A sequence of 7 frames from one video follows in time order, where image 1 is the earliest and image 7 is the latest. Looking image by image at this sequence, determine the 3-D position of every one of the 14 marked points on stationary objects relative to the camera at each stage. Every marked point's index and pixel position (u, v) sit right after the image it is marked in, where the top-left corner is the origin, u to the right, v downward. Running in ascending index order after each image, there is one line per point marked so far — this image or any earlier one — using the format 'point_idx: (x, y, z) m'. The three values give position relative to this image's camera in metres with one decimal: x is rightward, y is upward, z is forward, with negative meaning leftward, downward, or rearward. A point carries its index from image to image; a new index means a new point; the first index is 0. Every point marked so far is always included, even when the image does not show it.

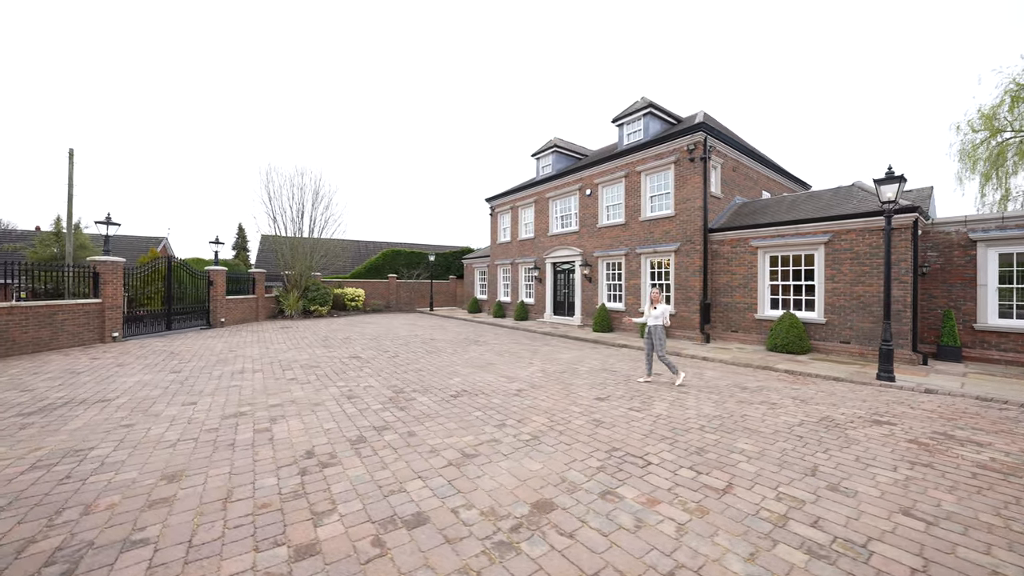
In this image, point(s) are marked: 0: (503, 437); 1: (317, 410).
0: (0.0, -1.8, +4.7) m
1: (-2.8, -1.8, +5.7) m
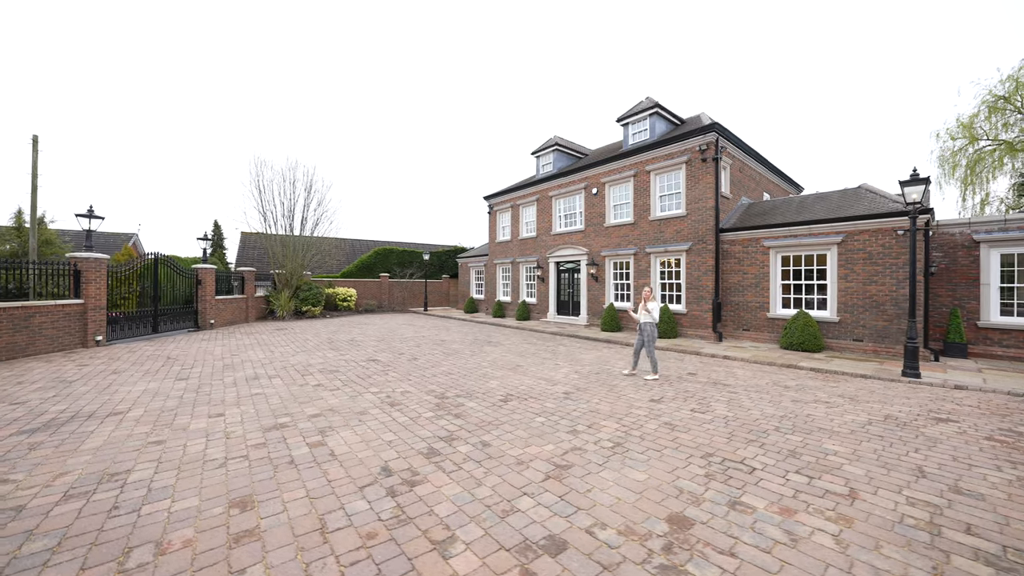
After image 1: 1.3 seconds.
0: (+0.9, -1.8, +4.4) m
1: (-1.9, -1.8, +5.2) m
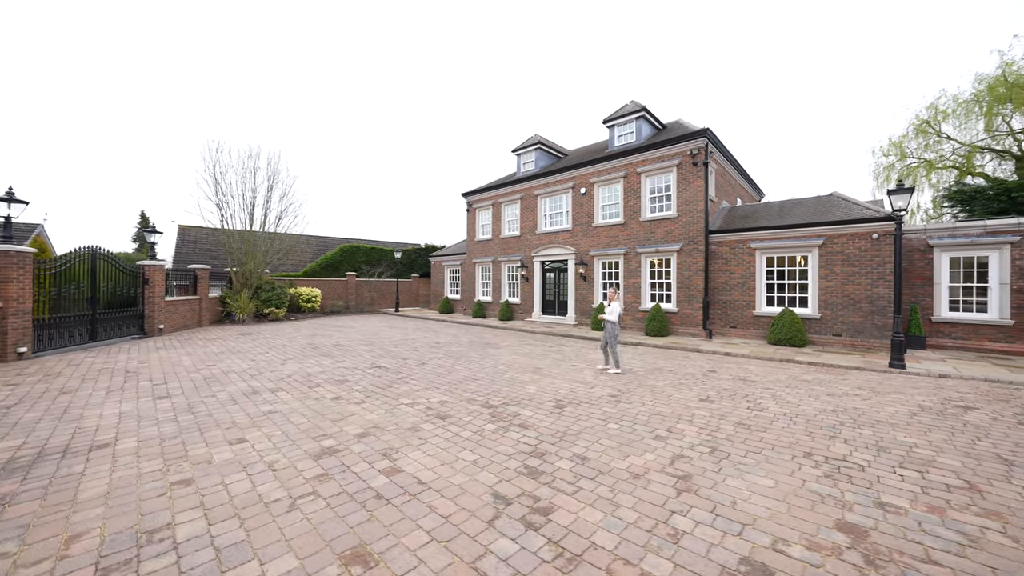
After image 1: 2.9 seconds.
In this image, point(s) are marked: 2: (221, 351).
0: (+1.9, -1.8, +4.2) m
1: (-1.0, -1.8, +4.6) m
2: (-6.8, -1.5, +9.1) m
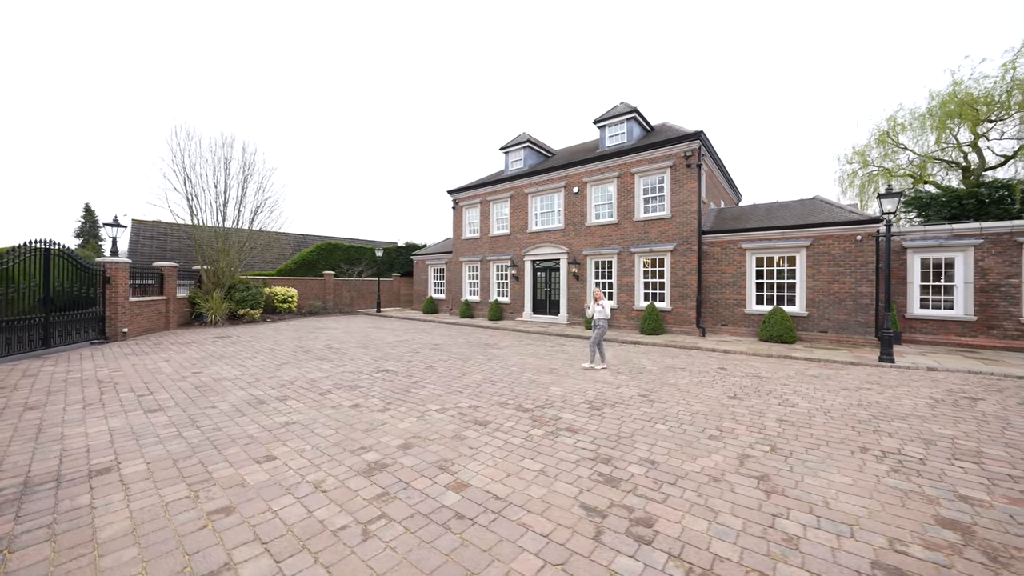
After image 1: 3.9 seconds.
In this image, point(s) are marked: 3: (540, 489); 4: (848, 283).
0: (+2.5, -1.7, +4.2) m
1: (-0.4, -1.7, +4.3) m
2: (-6.6, -1.5, +8.3) m
3: (+0.2, -1.8, +3.4) m
4: (+9.2, +0.1, +10.7) m
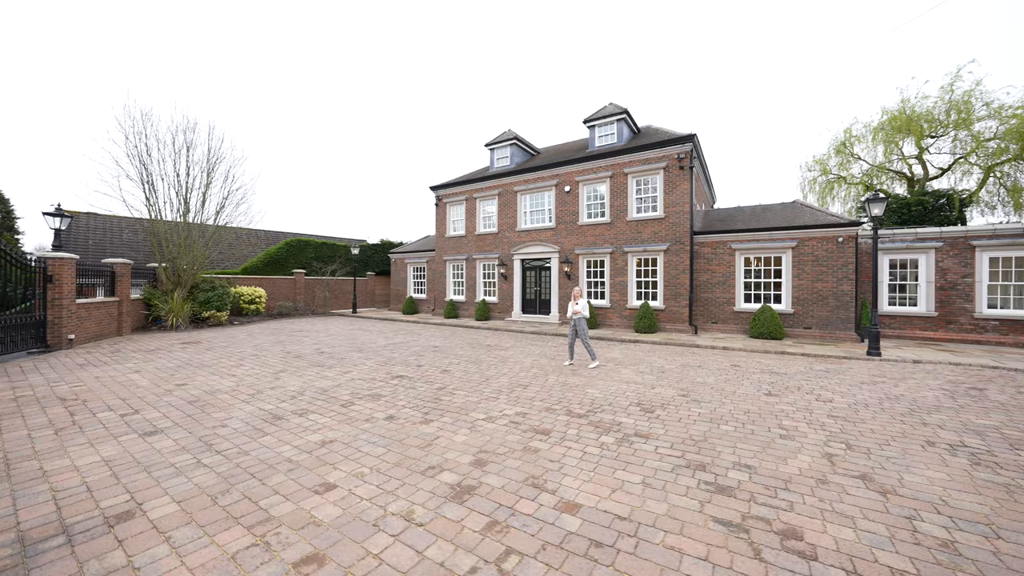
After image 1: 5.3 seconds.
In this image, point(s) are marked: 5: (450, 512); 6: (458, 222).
0: (+3.4, -1.7, +4.1) m
1: (+0.4, -1.7, +3.9) m
2: (-6.2, -1.5, +7.2) m
3: (+1.2, -1.7, +3.1) m
4: (+9.2, +0.2, +11.3) m
5: (-0.5, -1.7, +3.0) m
6: (-2.4, +2.9, +17.0) m
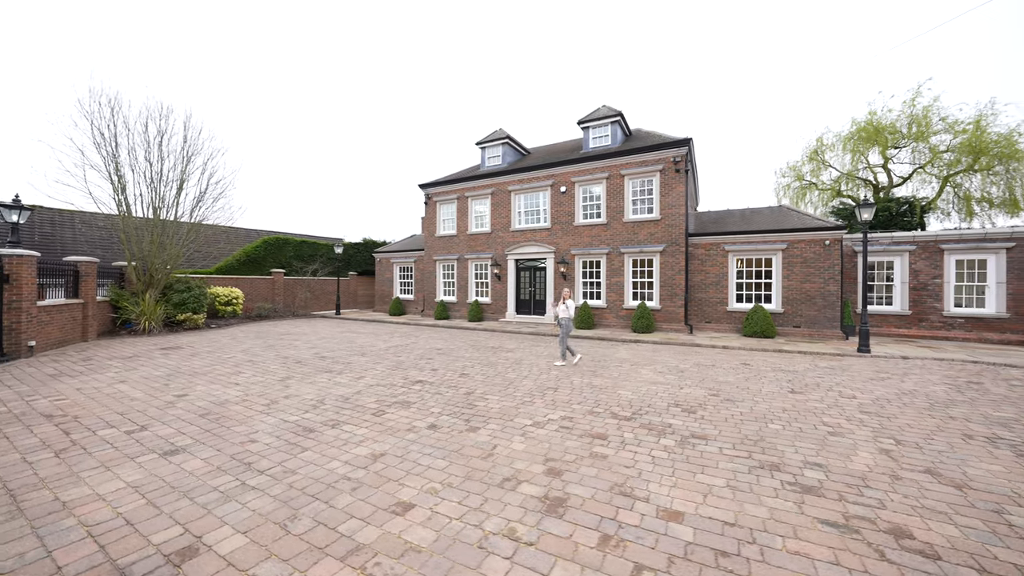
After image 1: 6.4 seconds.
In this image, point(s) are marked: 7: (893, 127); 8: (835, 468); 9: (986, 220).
0: (+4.0, -1.7, +4.2) m
1: (+1.1, -1.7, +3.8) m
2: (-5.7, -1.5, +6.5) m
3: (+1.9, -1.7, +3.1) m
4: (+9.3, +0.2, +11.9) m
5: (+0.3, -1.7, +2.8) m
6: (-2.7, +2.9, +16.6) m
7: (+16.9, +7.2, +17.3) m
8: (+3.1, -1.7, +3.8) m
9: (+20.0, +2.9, +16.5) m
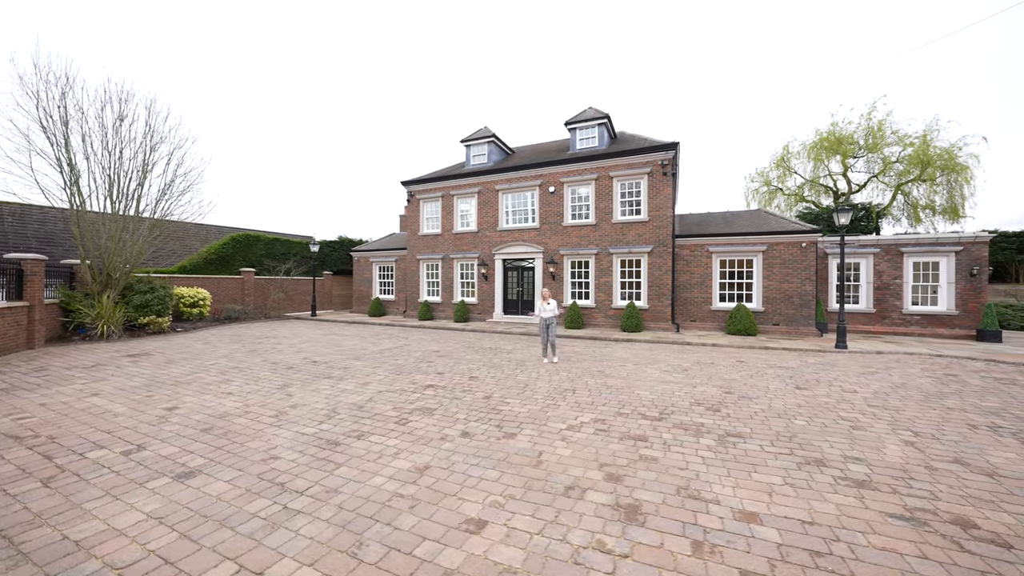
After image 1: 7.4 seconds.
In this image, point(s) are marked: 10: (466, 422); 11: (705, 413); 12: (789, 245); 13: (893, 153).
0: (+4.5, -1.7, +4.4) m
1: (+1.6, -1.7, +3.7) m
2: (-5.4, -1.5, +5.8) m
3: (+2.5, -1.7, +3.1) m
4: (+9.0, +0.2, +12.5) m
5: (+0.9, -1.7, +2.7) m
6: (-3.3, +2.8, +16.2) m
7: (+16.1, +7.2, +18.6) m
8: (+3.6, -1.7, +3.9) m
9: (+19.3, +2.9, +18.1) m
10: (-0.6, -1.7, +4.9) m
11: (+2.6, -1.7, +5.3) m
12: (+8.9, +1.4, +12.6) m
13: (+17.6, +6.3, +18.0) m
